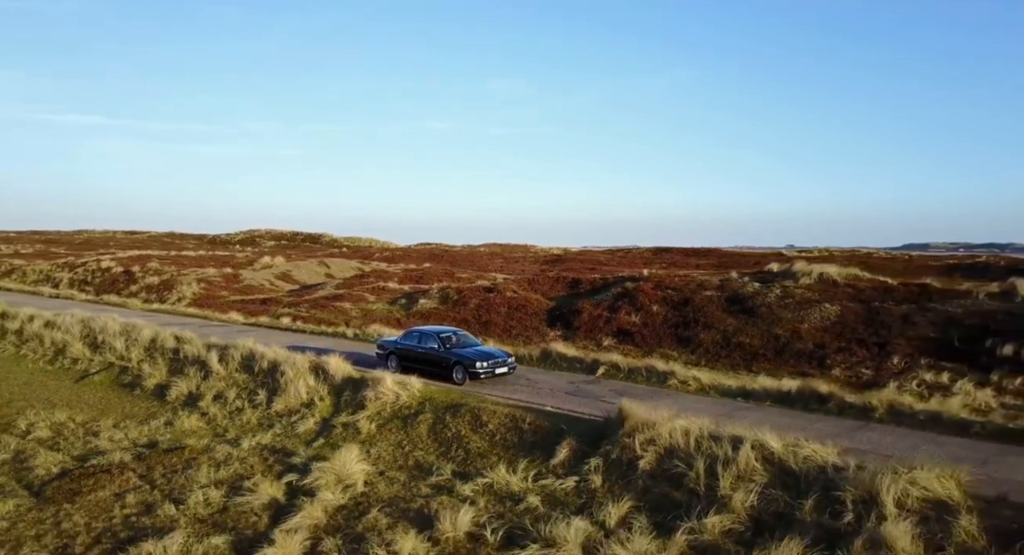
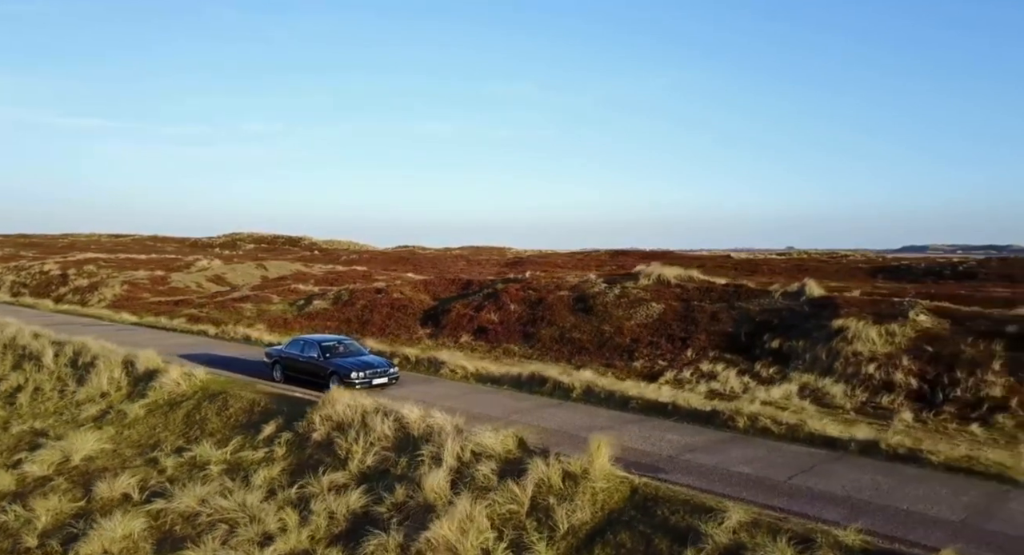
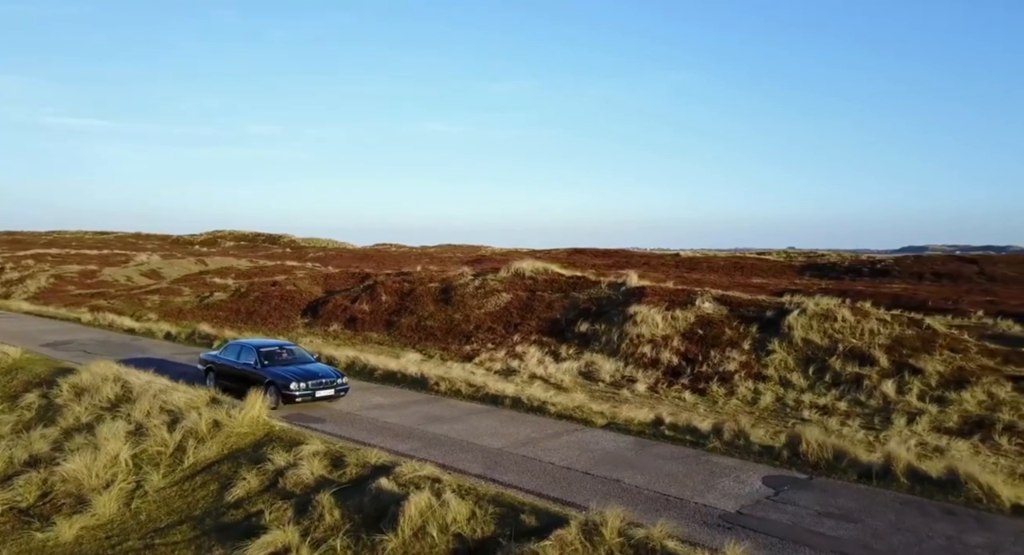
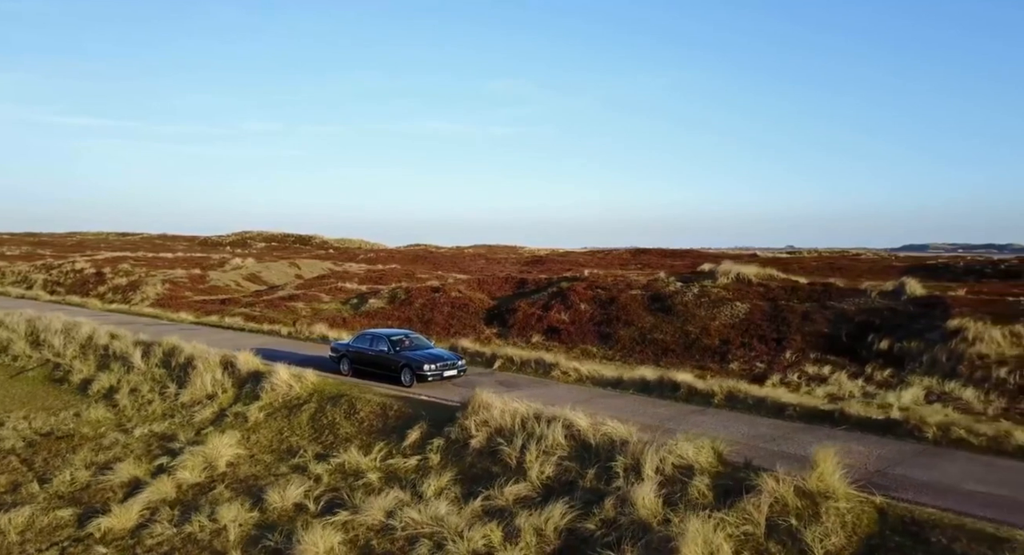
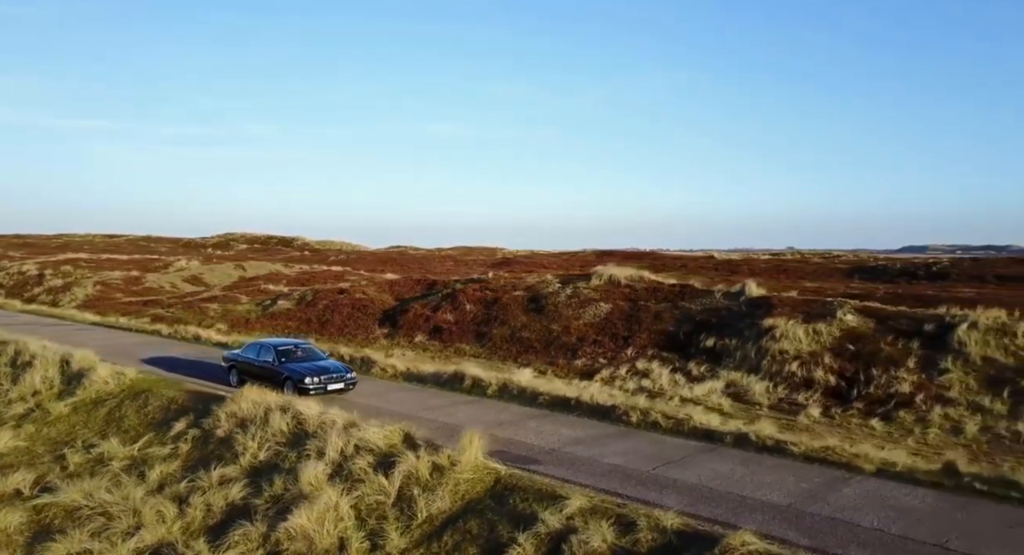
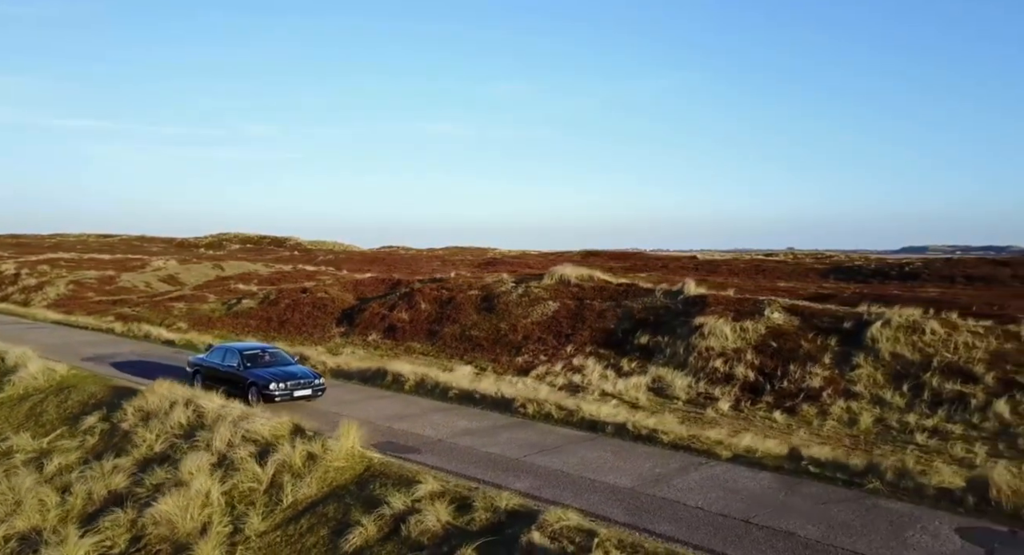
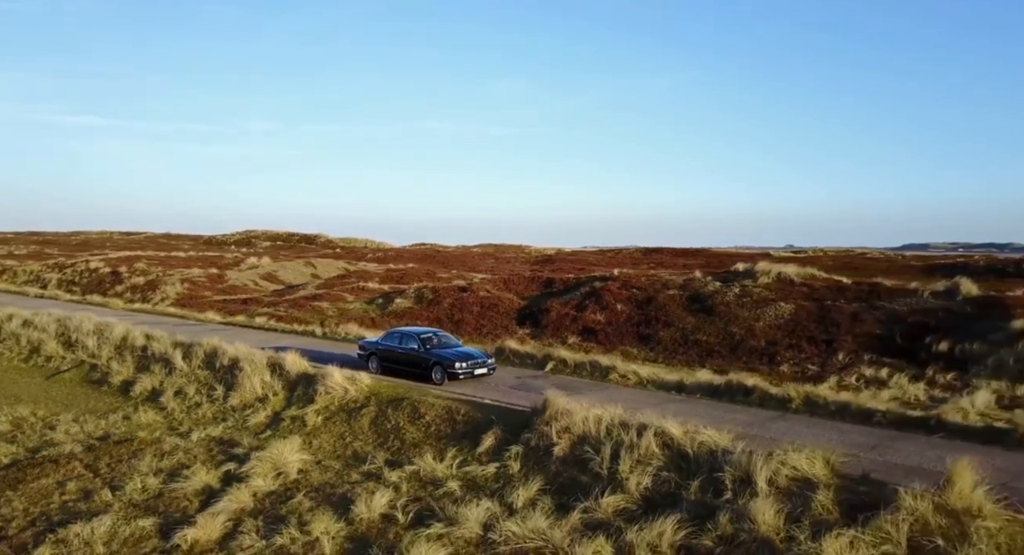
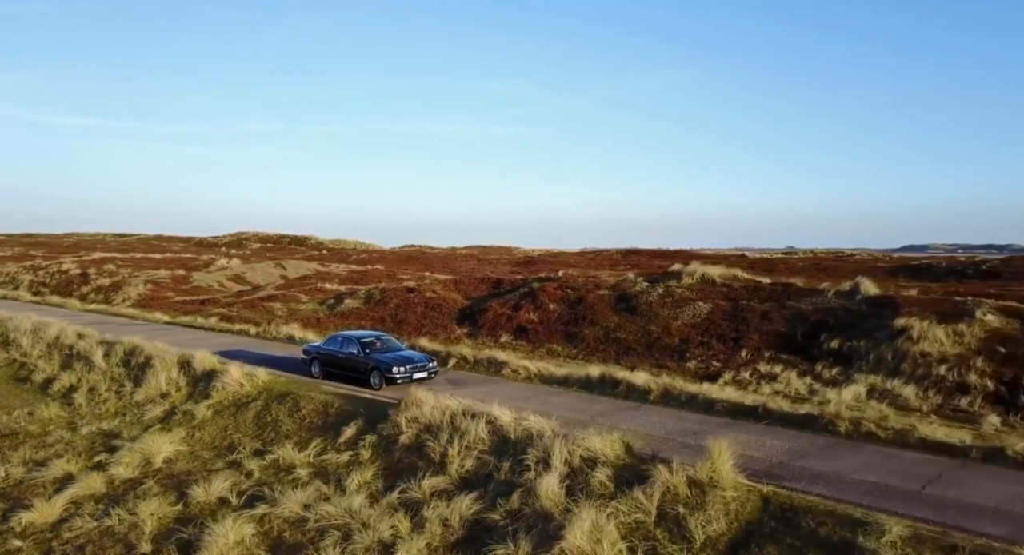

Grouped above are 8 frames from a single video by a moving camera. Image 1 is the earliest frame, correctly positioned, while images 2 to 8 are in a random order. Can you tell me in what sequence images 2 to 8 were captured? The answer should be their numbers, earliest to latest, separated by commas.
7, 4, 8, 2, 5, 6, 3
